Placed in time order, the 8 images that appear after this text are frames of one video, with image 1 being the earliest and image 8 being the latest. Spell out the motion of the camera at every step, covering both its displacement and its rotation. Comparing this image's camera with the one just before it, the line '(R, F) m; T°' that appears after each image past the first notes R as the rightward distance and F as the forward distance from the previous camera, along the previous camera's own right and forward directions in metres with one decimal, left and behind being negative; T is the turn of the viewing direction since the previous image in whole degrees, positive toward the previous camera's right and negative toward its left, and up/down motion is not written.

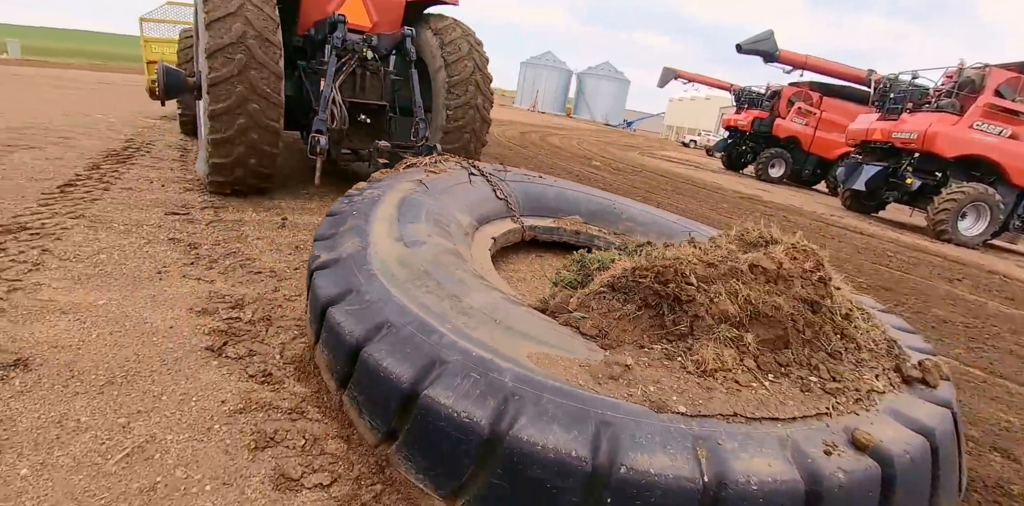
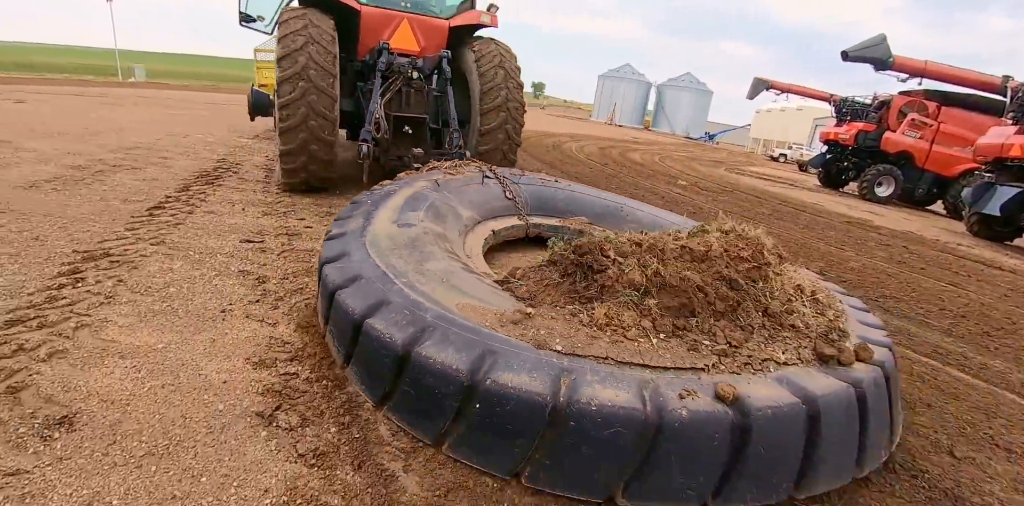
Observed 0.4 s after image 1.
(-0.1, +0.3) m; -8°
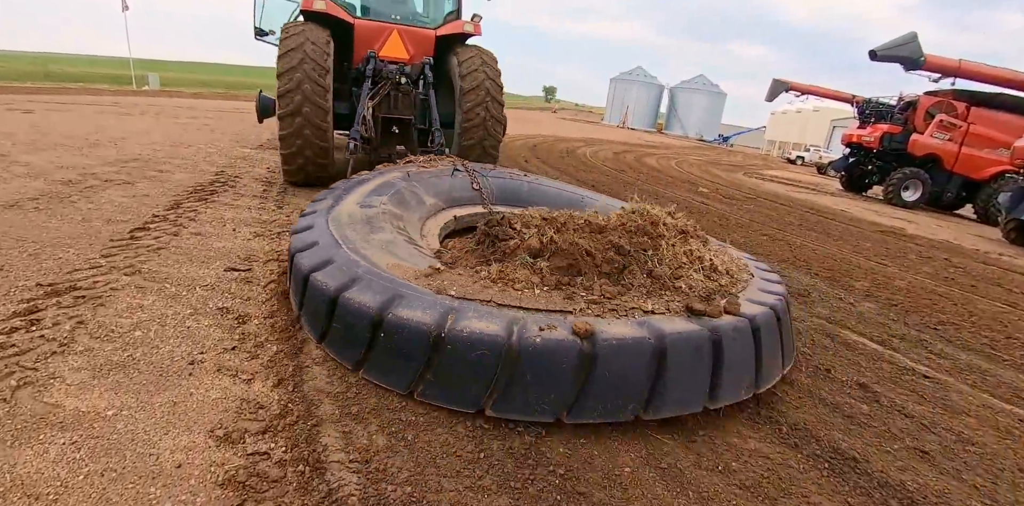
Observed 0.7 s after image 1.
(0.0, +0.4) m; -1°
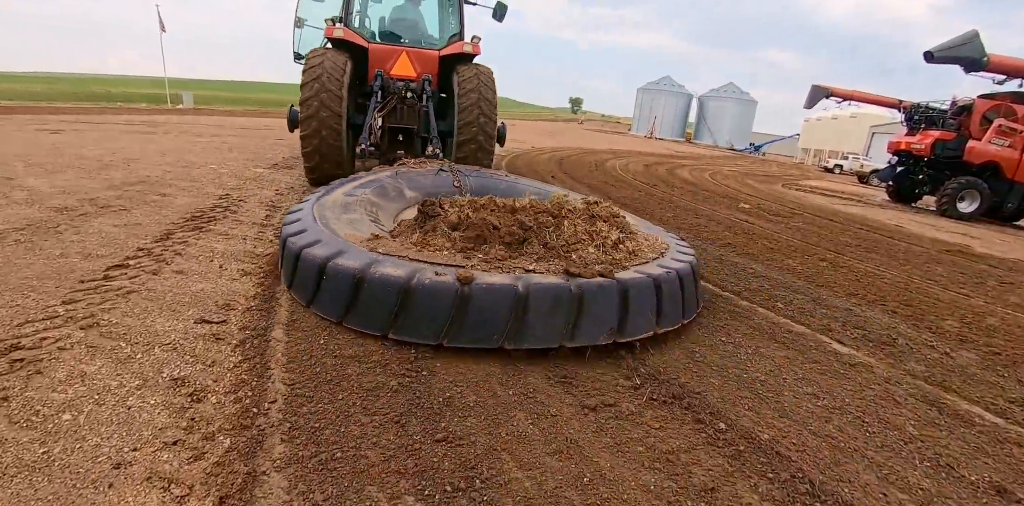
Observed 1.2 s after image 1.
(0.0, +0.6) m; -3°
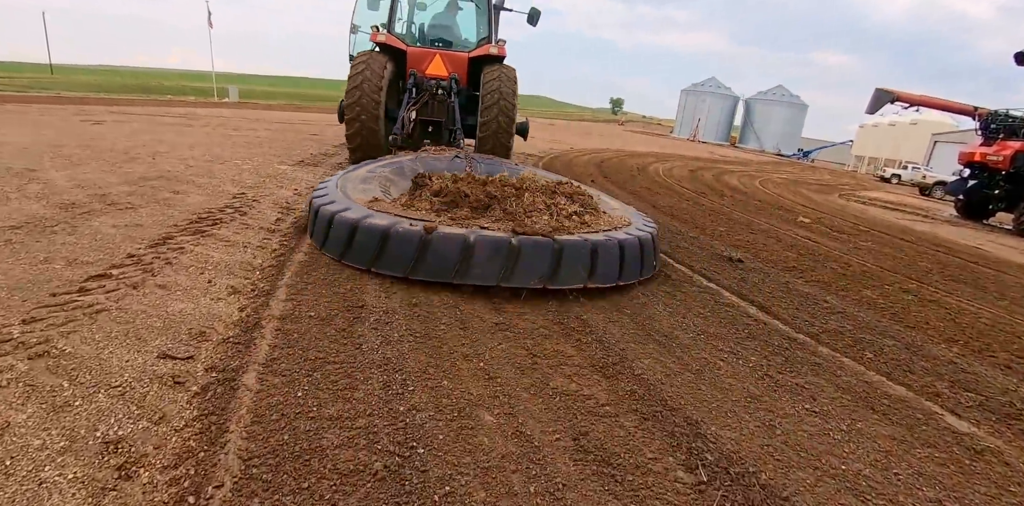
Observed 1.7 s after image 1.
(0.0, +0.5) m; -3°
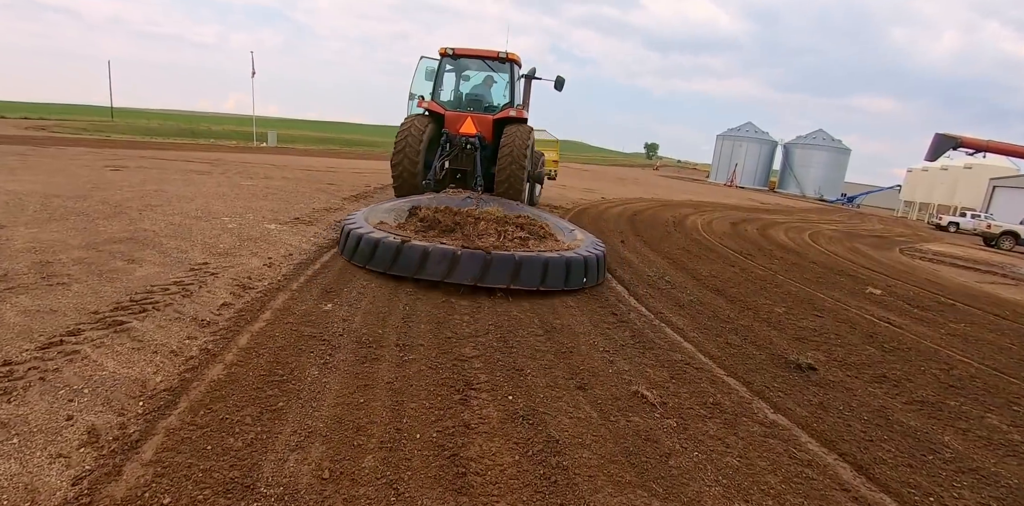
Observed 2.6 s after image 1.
(+0.2, +0.9) m; -3°
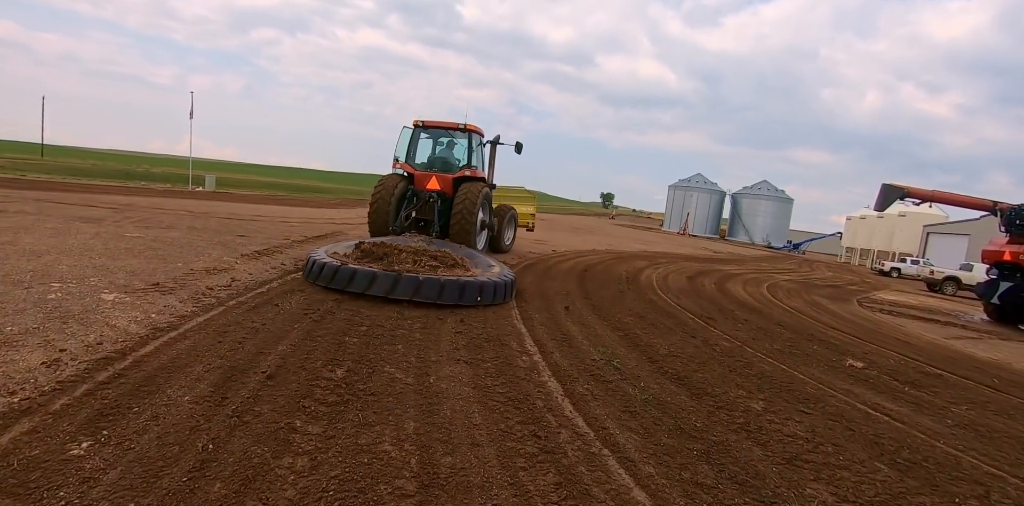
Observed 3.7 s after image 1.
(+0.4, +1.1) m; +4°
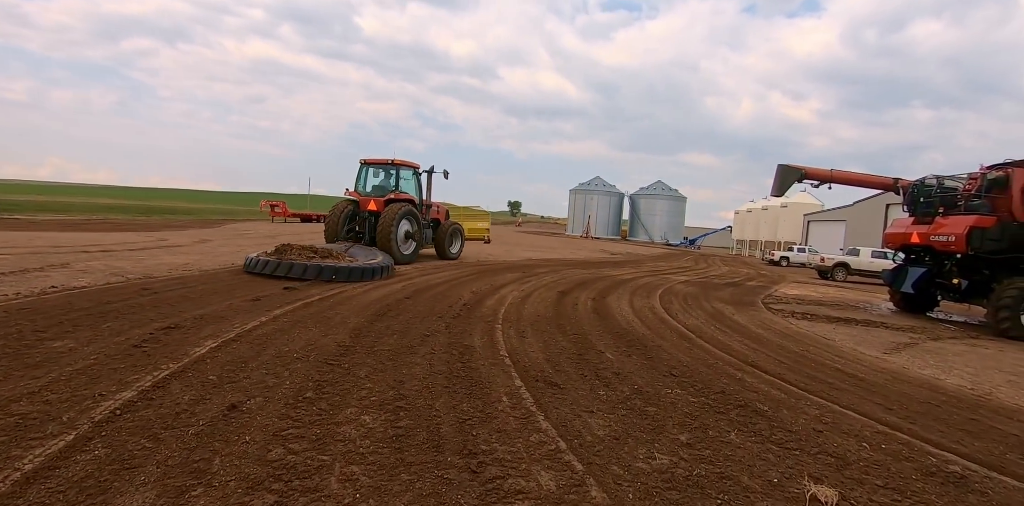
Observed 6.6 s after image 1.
(+1.6, +3.1) m; +9°
